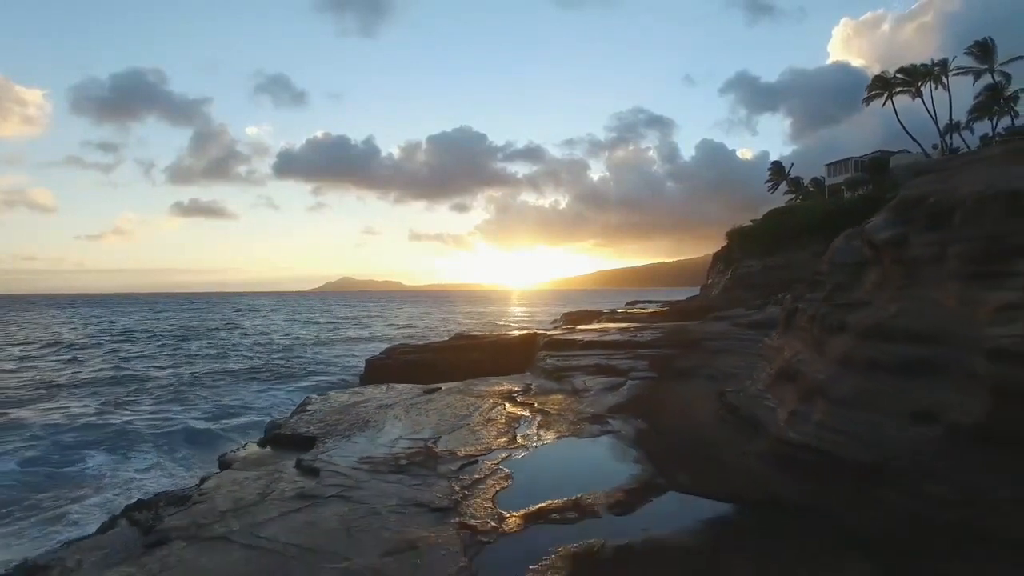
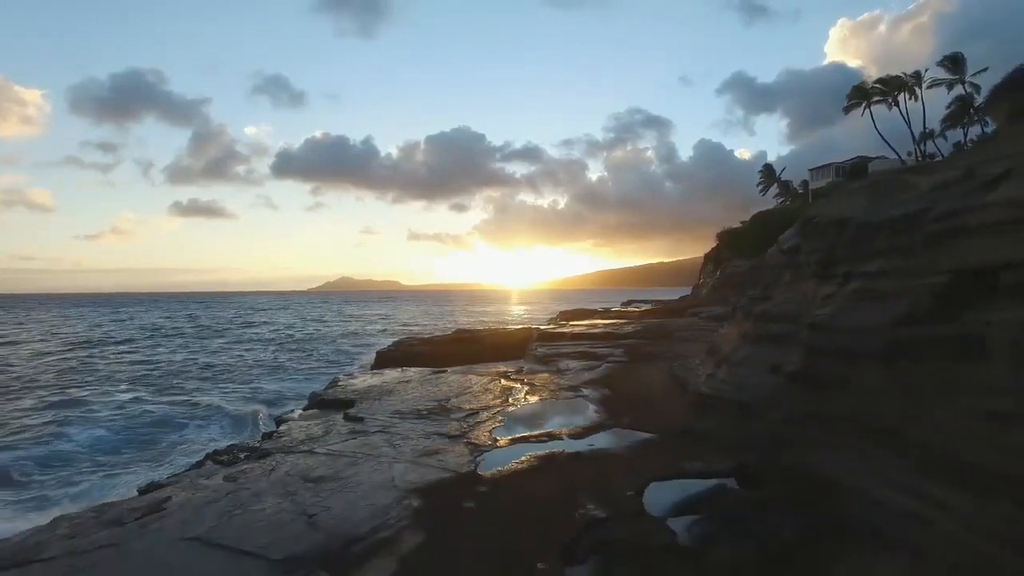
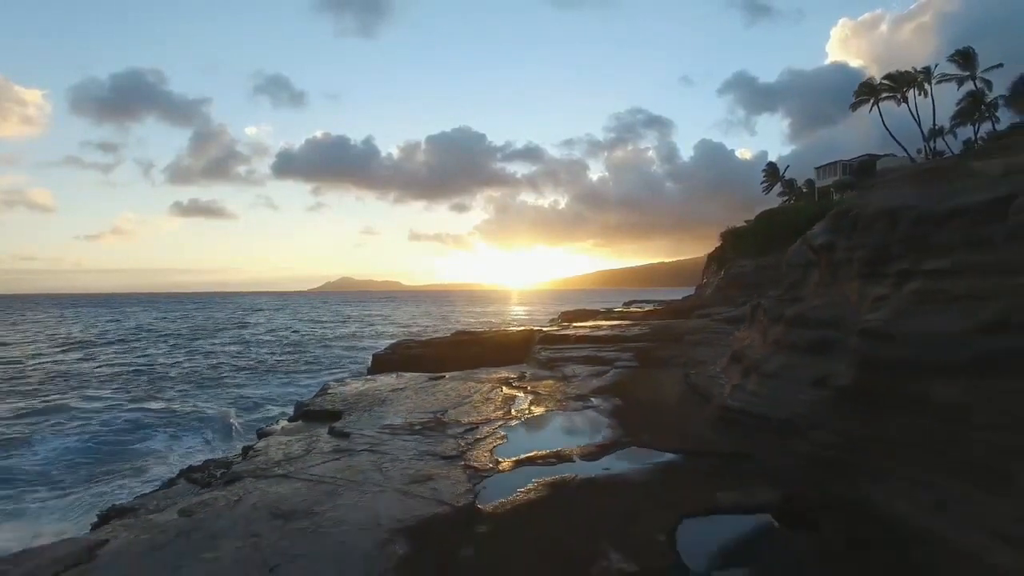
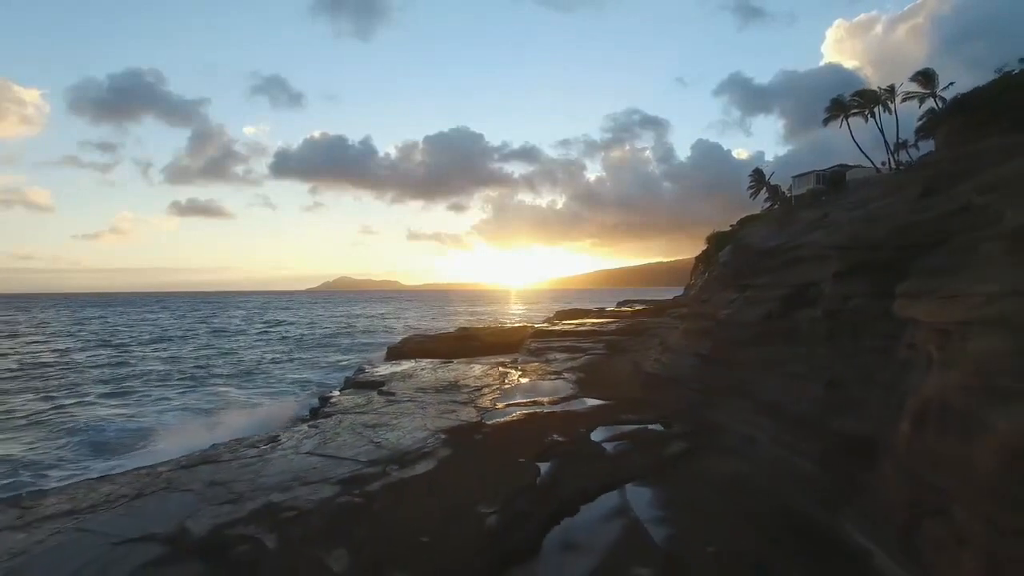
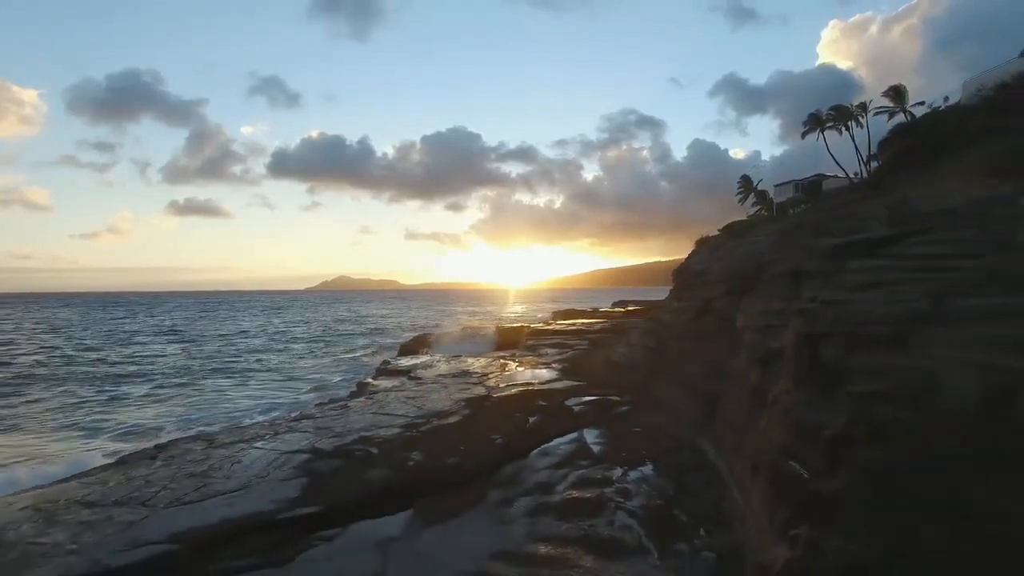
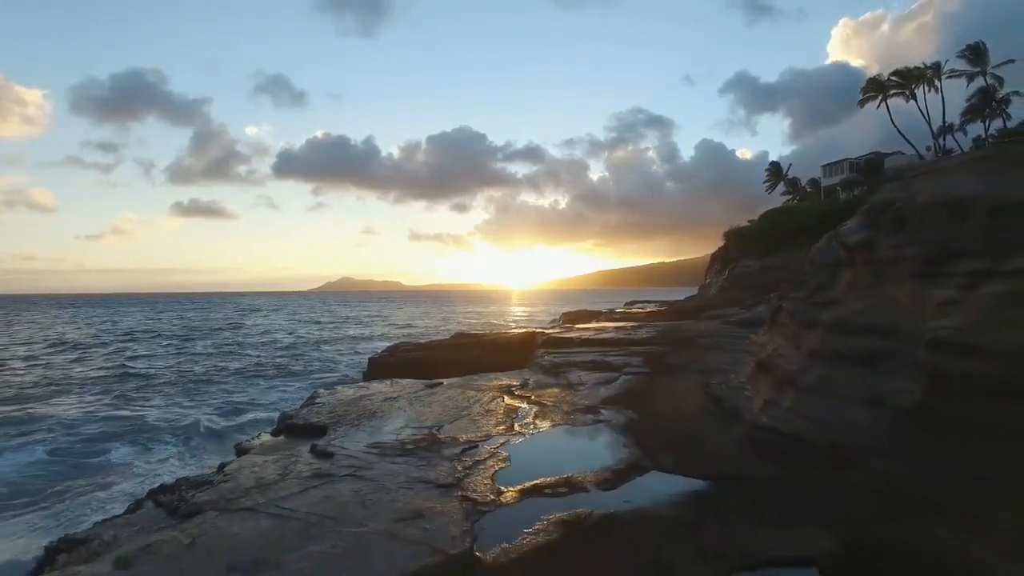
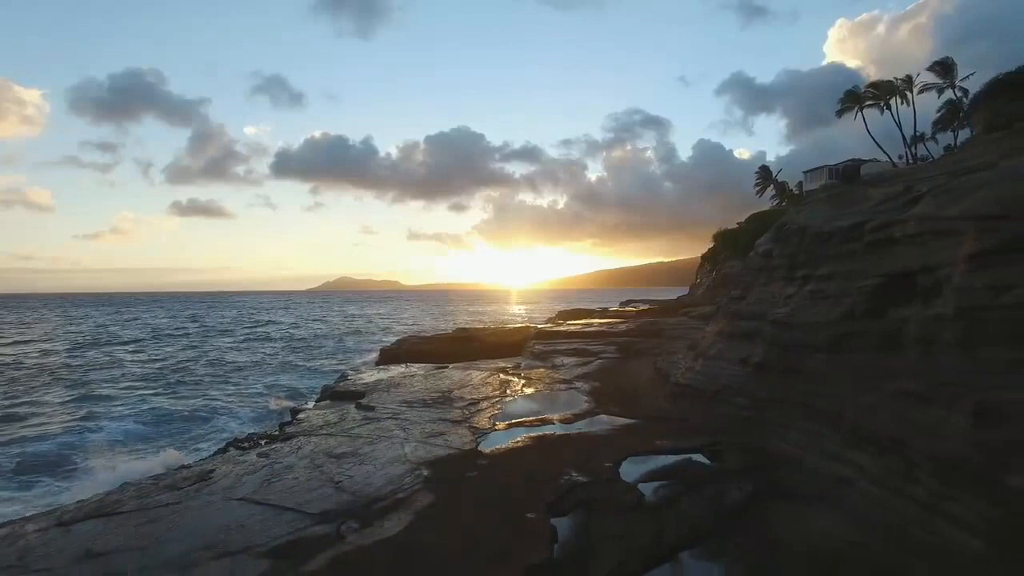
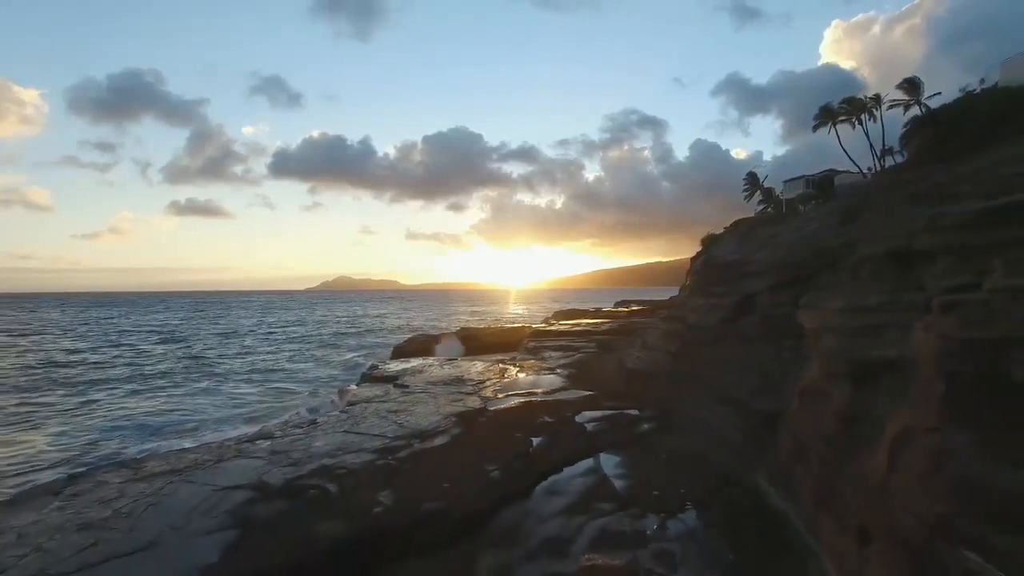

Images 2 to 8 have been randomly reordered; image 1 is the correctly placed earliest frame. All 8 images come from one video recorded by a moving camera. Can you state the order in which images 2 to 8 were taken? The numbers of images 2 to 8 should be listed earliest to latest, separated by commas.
6, 3, 2, 7, 4, 8, 5
